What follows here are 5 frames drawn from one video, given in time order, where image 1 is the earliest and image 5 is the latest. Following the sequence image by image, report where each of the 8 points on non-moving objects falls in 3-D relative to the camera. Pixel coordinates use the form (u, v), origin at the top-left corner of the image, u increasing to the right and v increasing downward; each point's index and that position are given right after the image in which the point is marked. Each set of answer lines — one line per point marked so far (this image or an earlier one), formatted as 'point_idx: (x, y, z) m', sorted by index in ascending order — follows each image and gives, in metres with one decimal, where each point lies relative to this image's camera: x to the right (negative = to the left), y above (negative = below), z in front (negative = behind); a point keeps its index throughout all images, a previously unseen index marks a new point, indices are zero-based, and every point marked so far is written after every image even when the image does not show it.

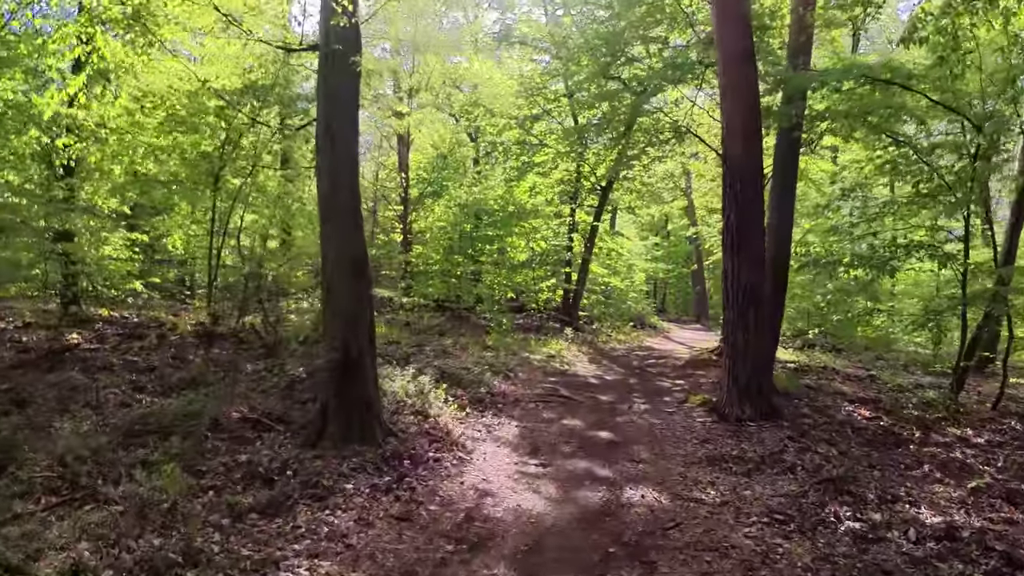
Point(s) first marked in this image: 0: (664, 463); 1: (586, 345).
0: (+0.8, -0.9, +6.2) m
1: (+1.0, -0.8, +17.6) m
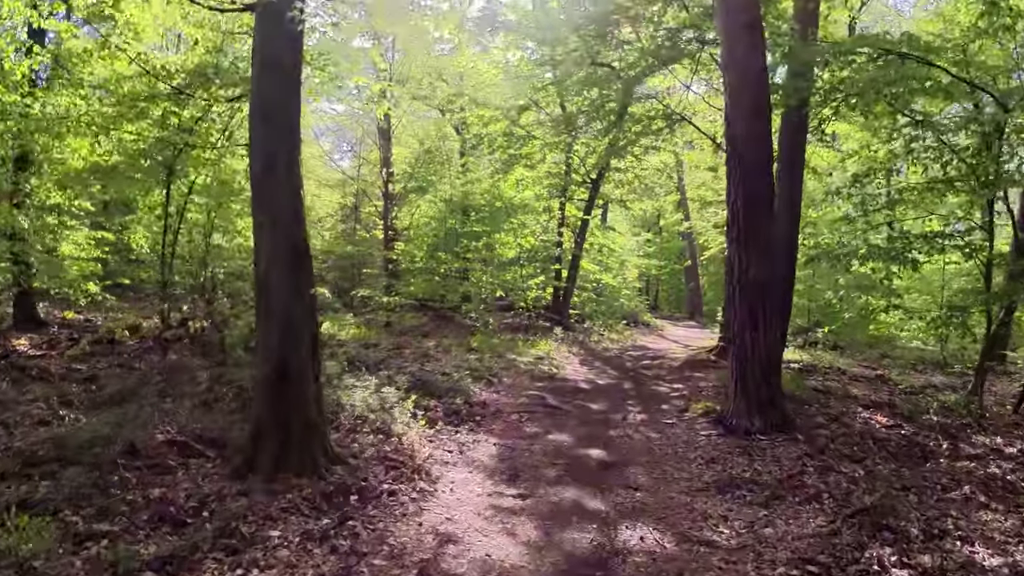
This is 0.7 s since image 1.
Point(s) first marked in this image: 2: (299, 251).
0: (+0.6, -0.9, +5.2) m
1: (+0.9, -0.8, +16.6) m
2: (-0.9, +0.2, +5.2) m
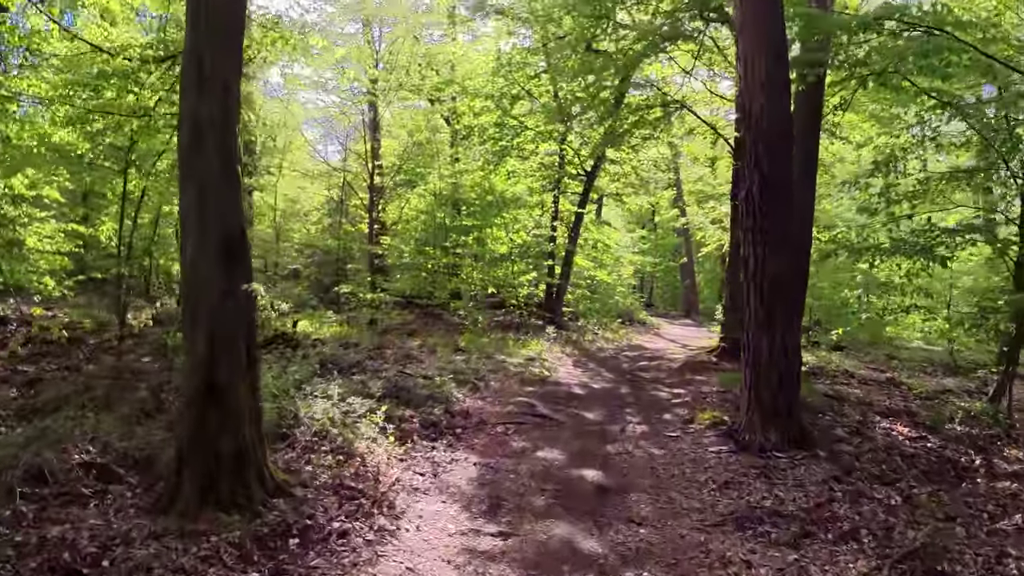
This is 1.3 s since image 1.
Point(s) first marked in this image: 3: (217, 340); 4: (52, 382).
0: (+0.6, -0.8, +4.4) m
1: (+0.7, -0.7, +15.8) m
2: (-1.0, +0.2, +4.4) m
3: (-1.0, -0.2, +4.3) m
4: (-2.7, -0.6, +7.4) m
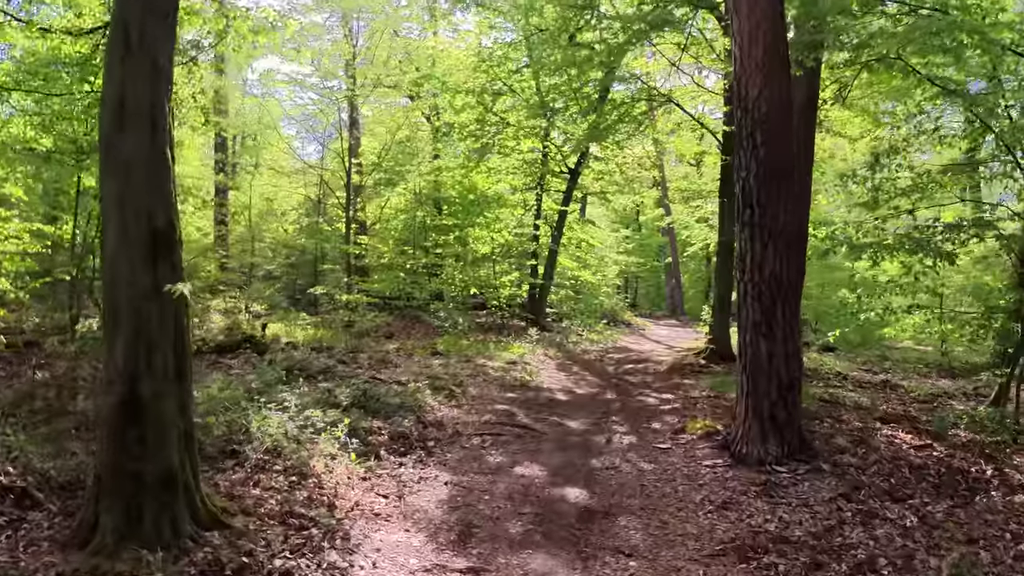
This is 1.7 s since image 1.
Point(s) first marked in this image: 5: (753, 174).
0: (+0.5, -0.8, +3.9) m
1: (+0.5, -0.7, +15.3) m
2: (-1.1, +0.2, +3.8) m
3: (-1.1, -0.2, +3.8) m
4: (-2.9, -0.6, +6.8) m
5: (+1.1, +0.5, +5.7) m
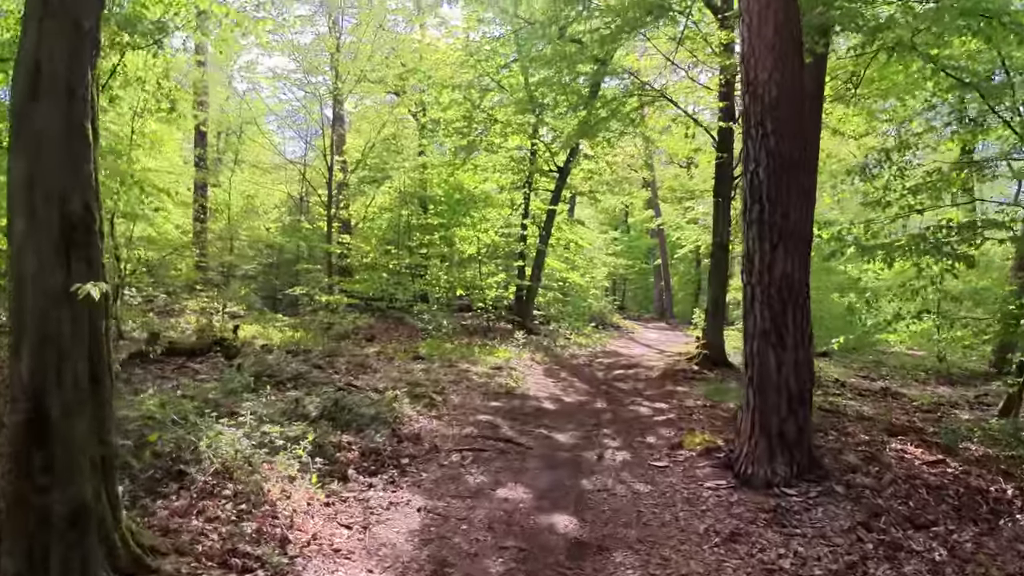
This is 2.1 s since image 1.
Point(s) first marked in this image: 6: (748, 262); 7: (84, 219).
0: (+0.4, -0.9, +3.4) m
1: (+0.3, -0.8, +14.8) m
2: (-1.1, +0.2, +3.3) m
3: (-1.2, -0.2, +3.2) m
4: (-2.9, -0.6, +6.2) m
5: (+1.0, +0.5, +5.2) m
6: (+1.0, +0.1, +5.3) m
7: (-1.1, +0.2, +3.3) m
